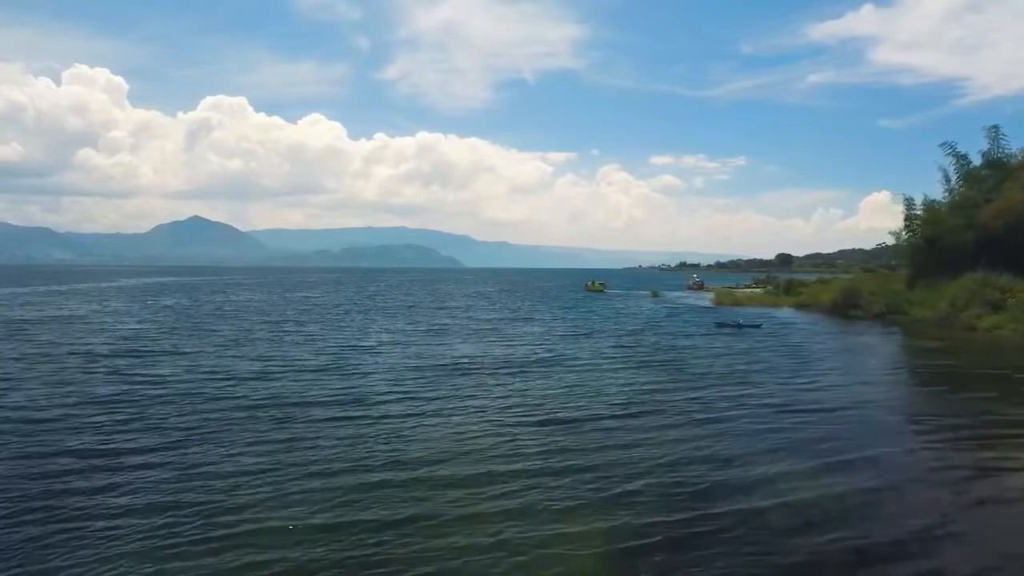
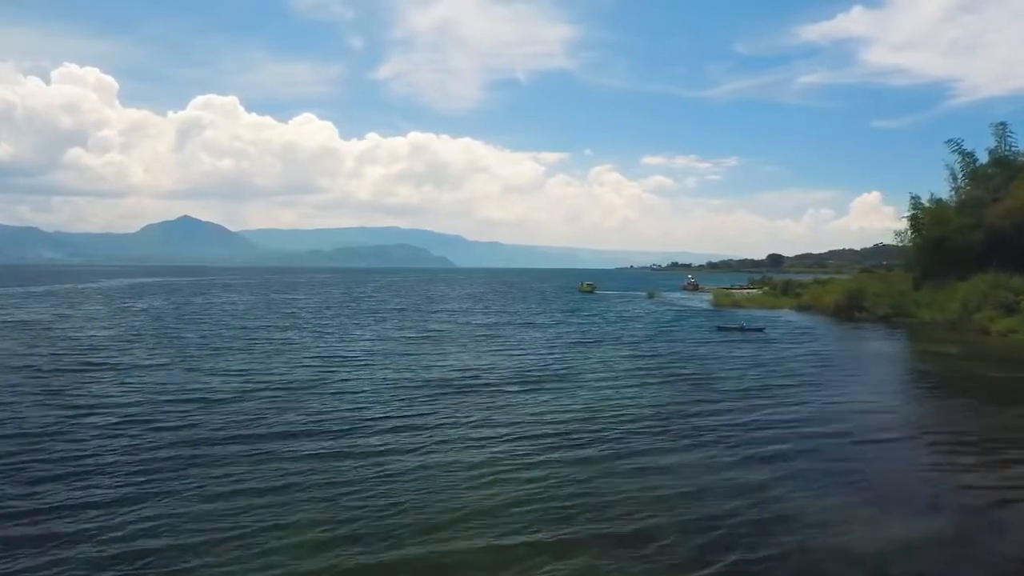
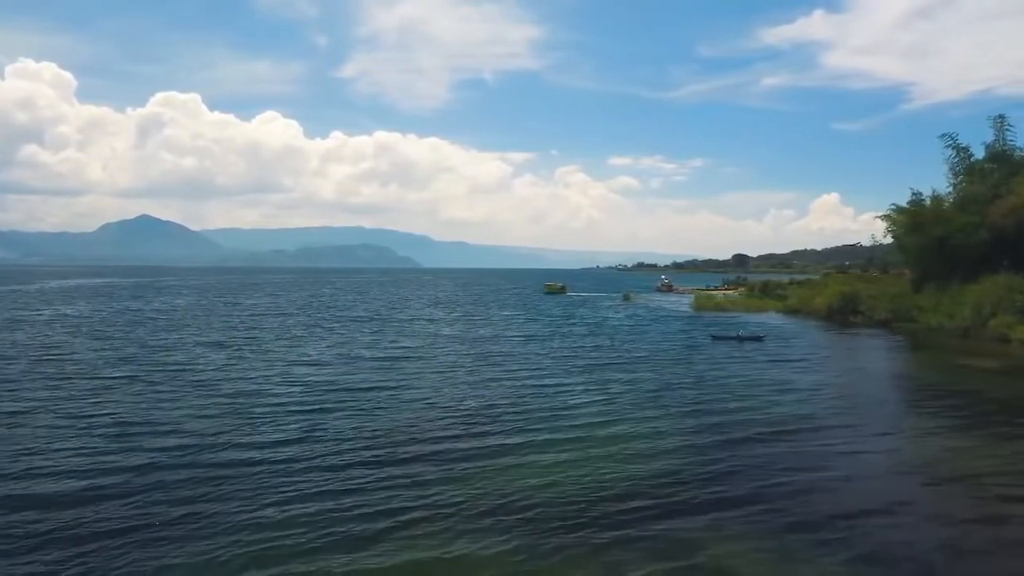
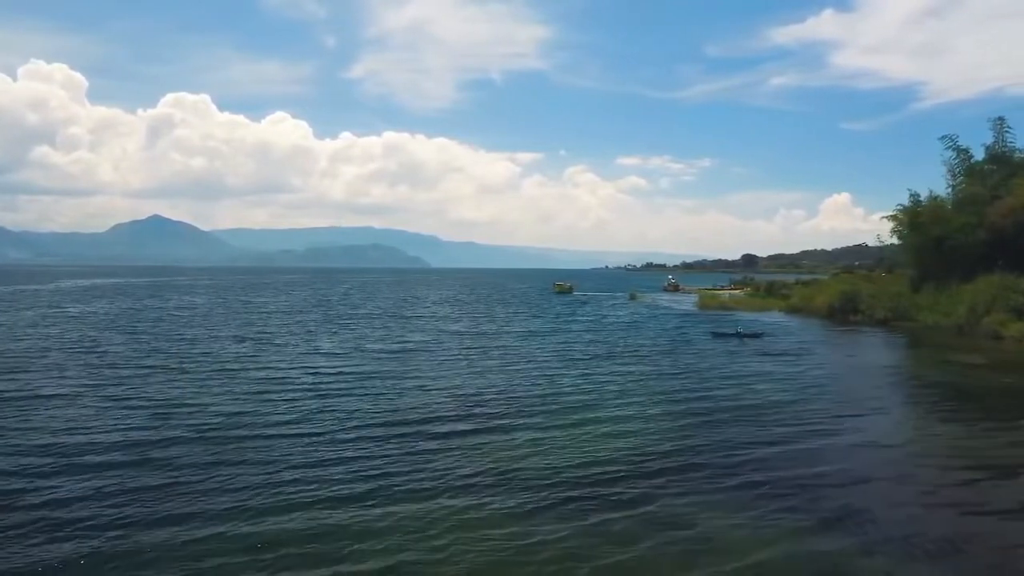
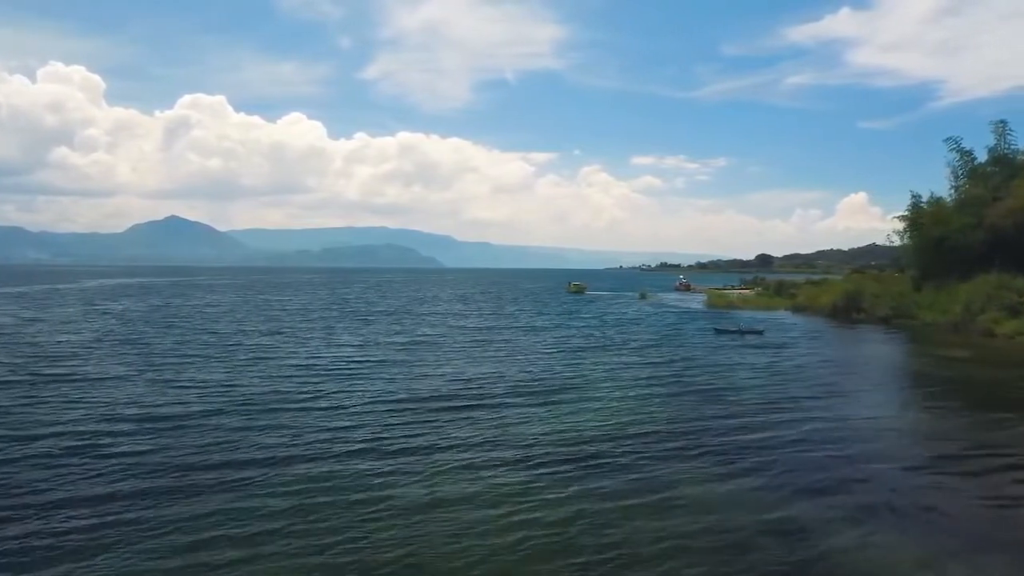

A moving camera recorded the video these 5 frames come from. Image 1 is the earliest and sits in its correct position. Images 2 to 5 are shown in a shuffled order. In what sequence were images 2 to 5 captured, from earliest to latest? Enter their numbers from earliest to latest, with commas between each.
2, 5, 4, 3
